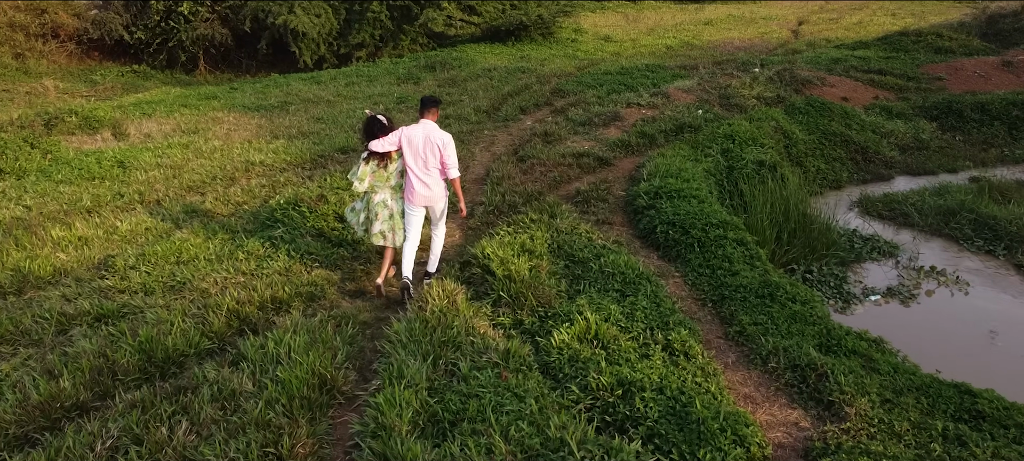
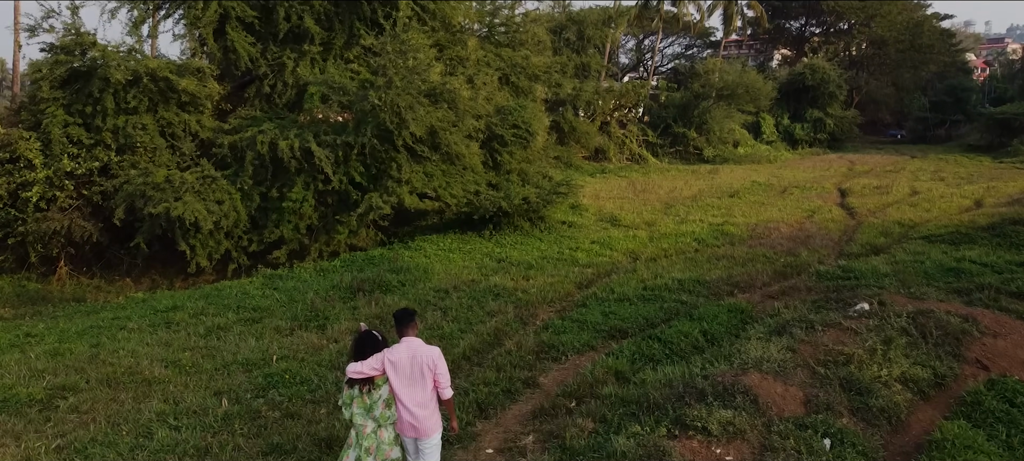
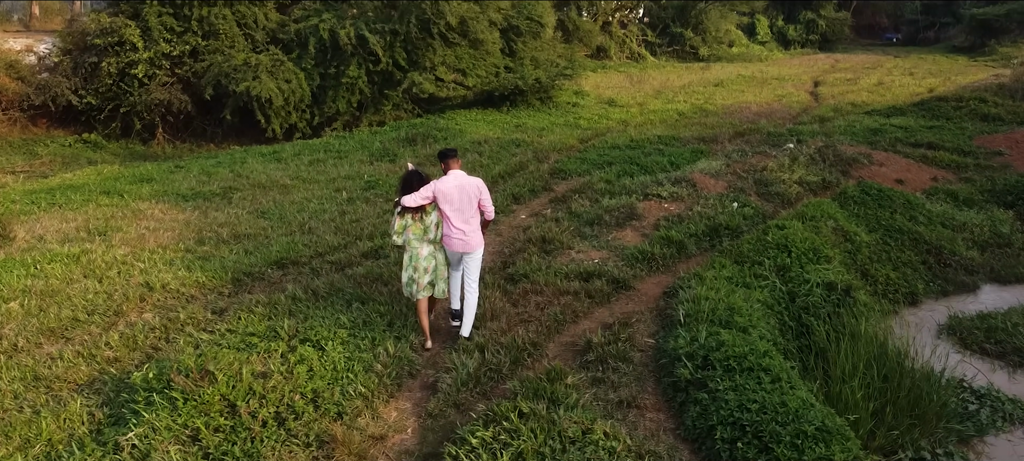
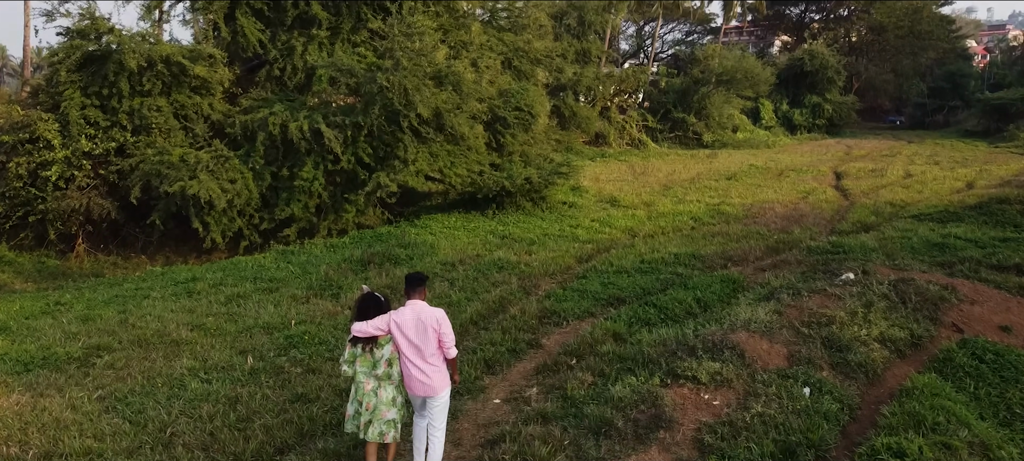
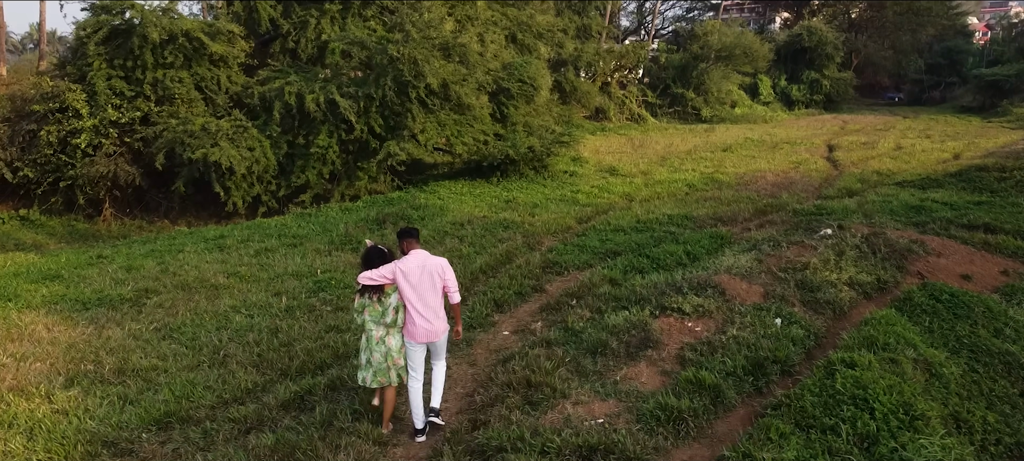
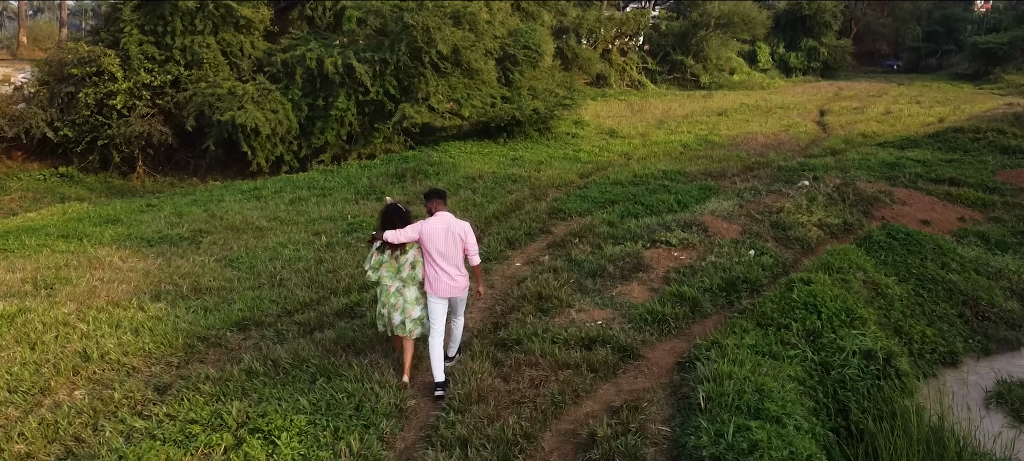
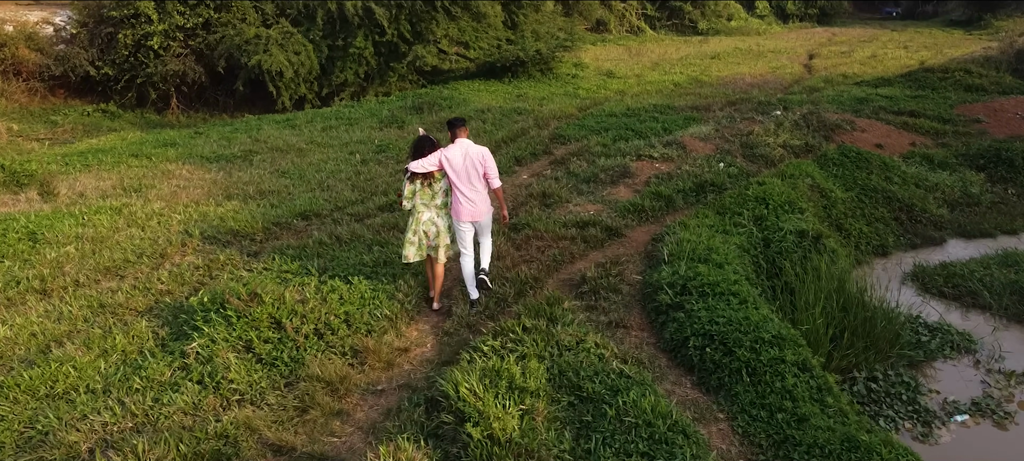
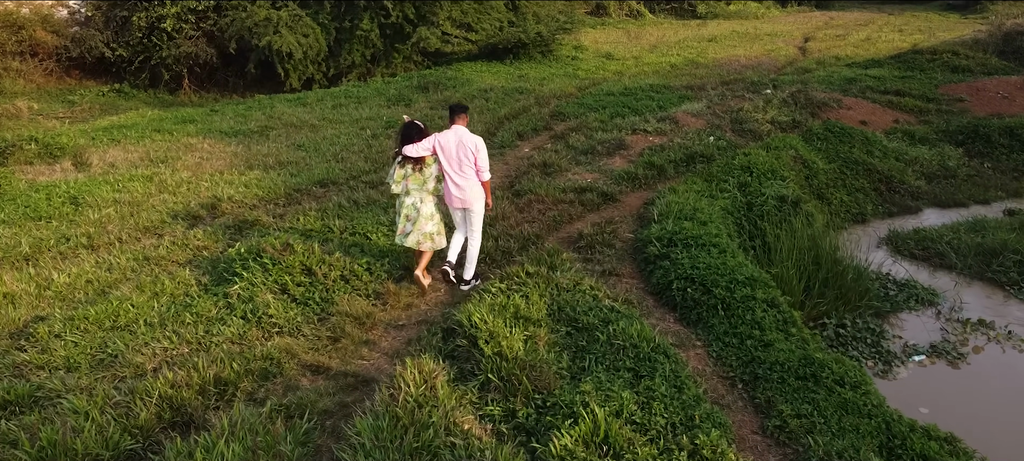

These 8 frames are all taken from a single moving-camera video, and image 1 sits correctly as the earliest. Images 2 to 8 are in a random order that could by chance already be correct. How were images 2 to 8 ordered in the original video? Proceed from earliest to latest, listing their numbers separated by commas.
8, 7, 3, 6, 5, 4, 2
